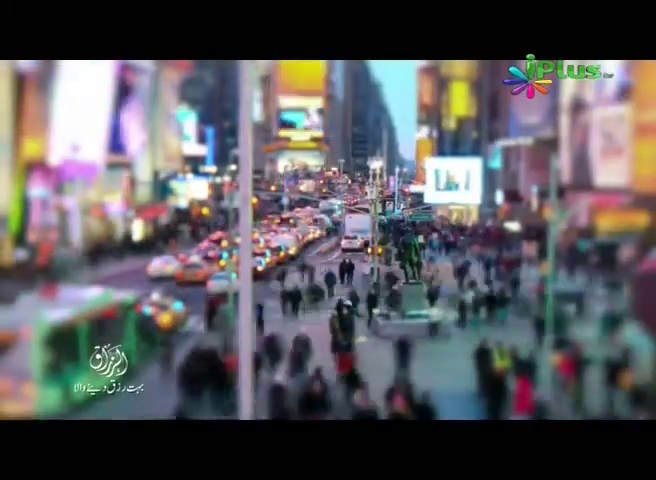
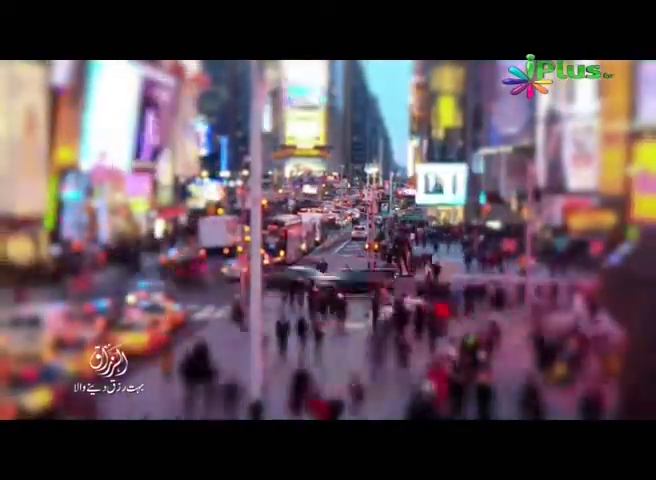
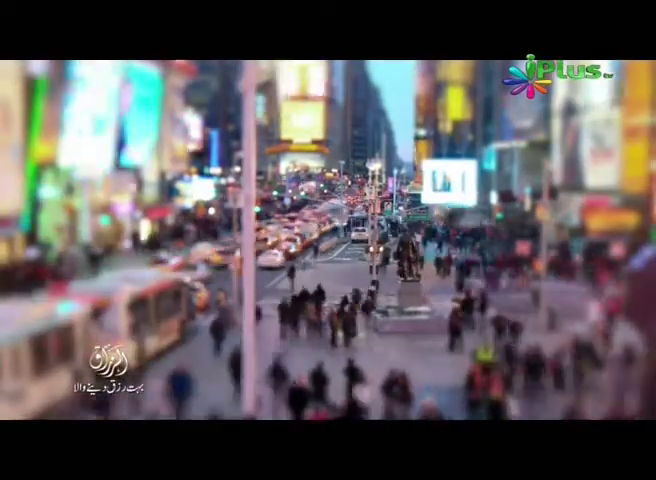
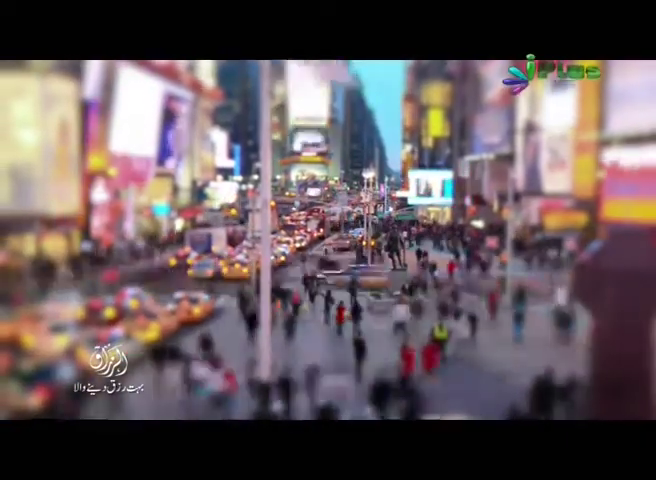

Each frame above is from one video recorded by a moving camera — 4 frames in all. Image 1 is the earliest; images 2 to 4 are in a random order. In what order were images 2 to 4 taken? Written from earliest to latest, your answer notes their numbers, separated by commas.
3, 2, 4
